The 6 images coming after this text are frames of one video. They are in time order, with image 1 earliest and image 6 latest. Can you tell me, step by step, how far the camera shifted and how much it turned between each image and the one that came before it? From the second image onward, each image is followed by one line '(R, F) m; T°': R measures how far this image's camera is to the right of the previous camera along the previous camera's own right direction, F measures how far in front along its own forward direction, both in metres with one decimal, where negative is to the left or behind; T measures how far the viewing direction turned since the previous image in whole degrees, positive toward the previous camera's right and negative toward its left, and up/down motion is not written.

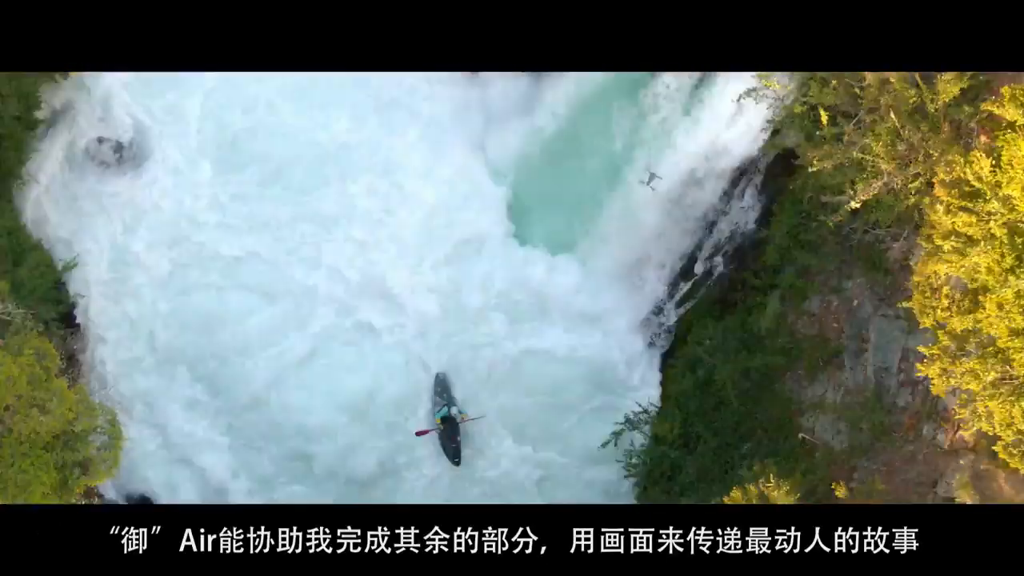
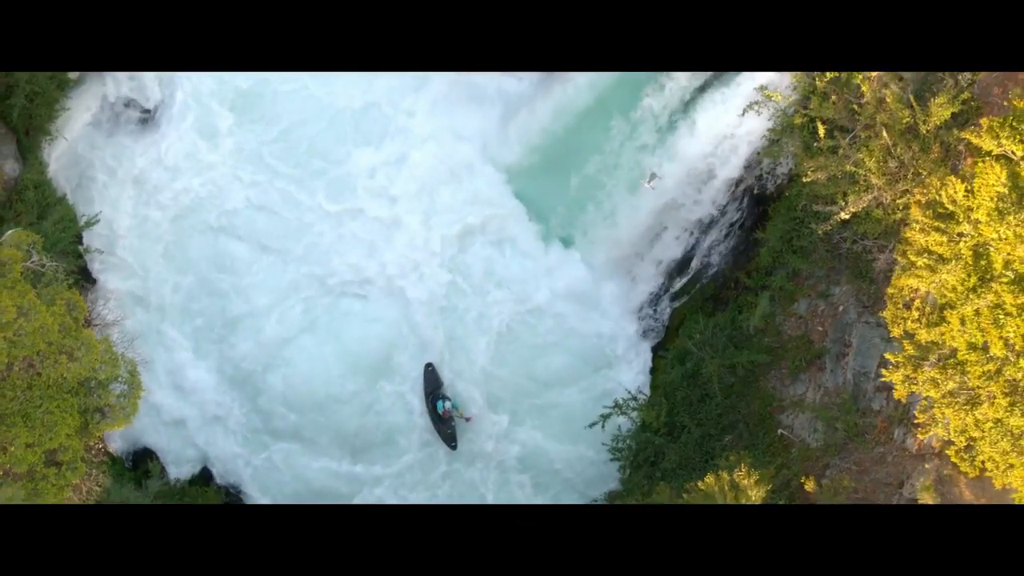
(0.0, -0.8) m; 0°
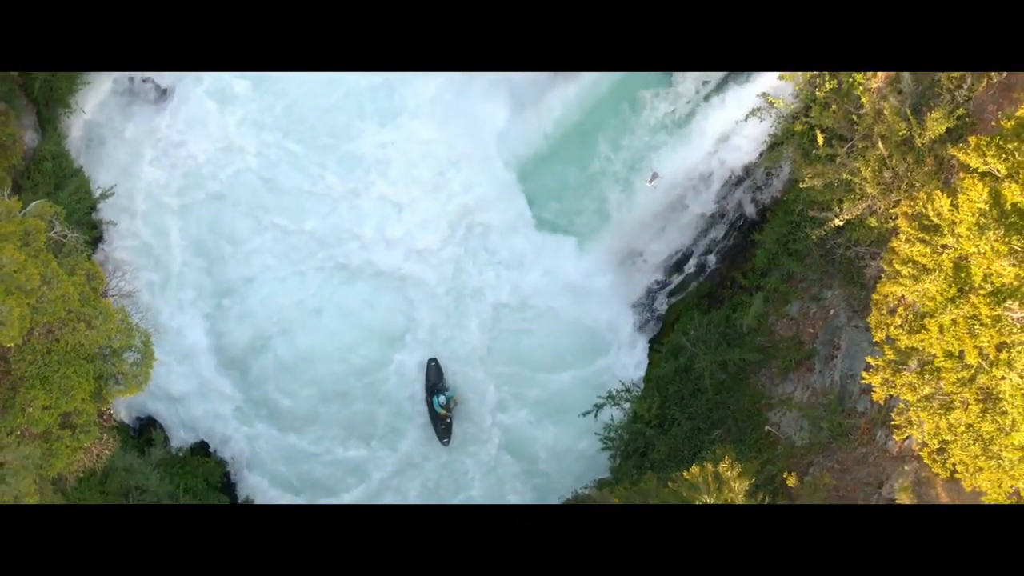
(0.0, -0.5) m; 0°
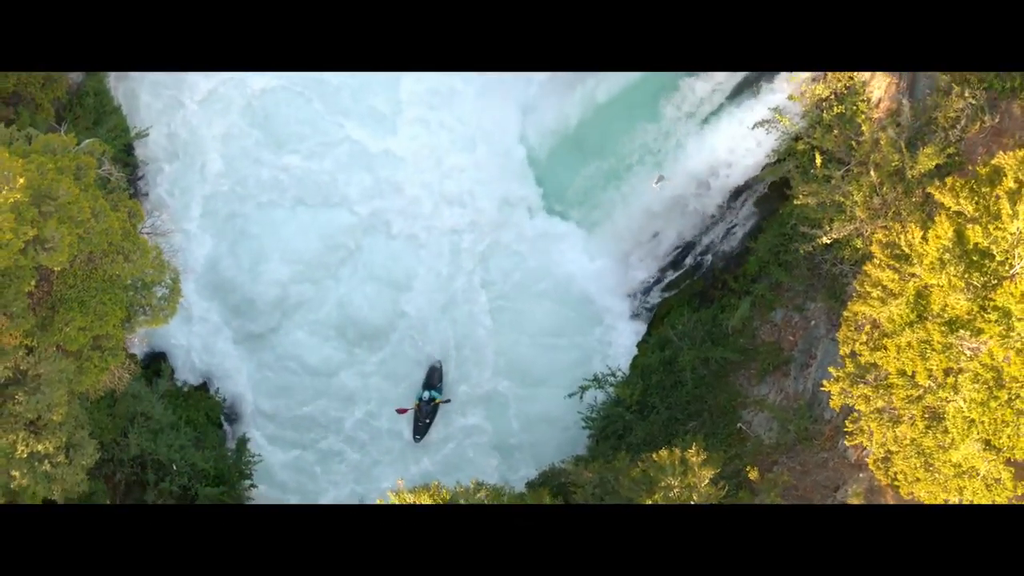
(0.0, -1.1) m; 0°
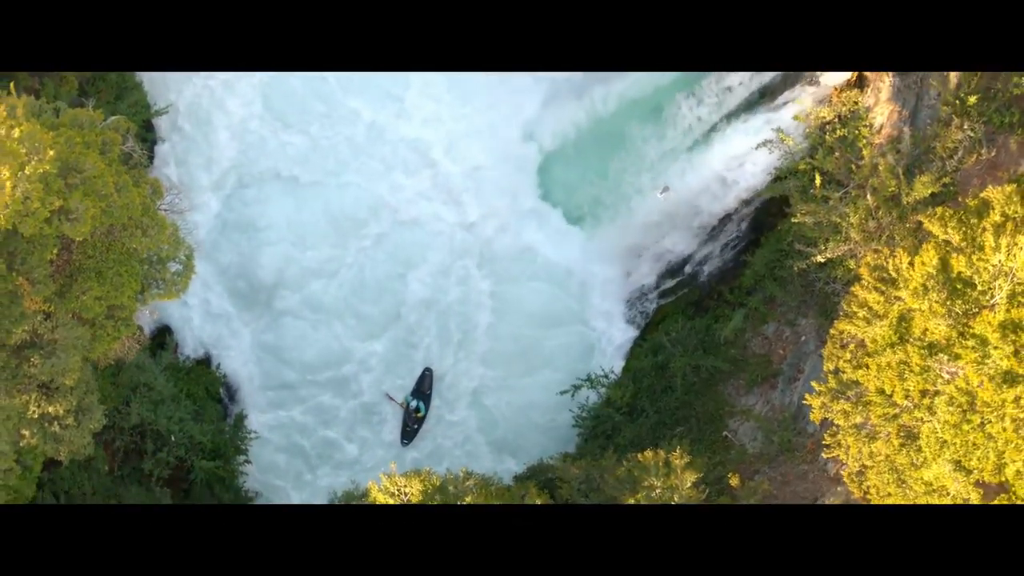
(0.0, -0.5) m; 0°
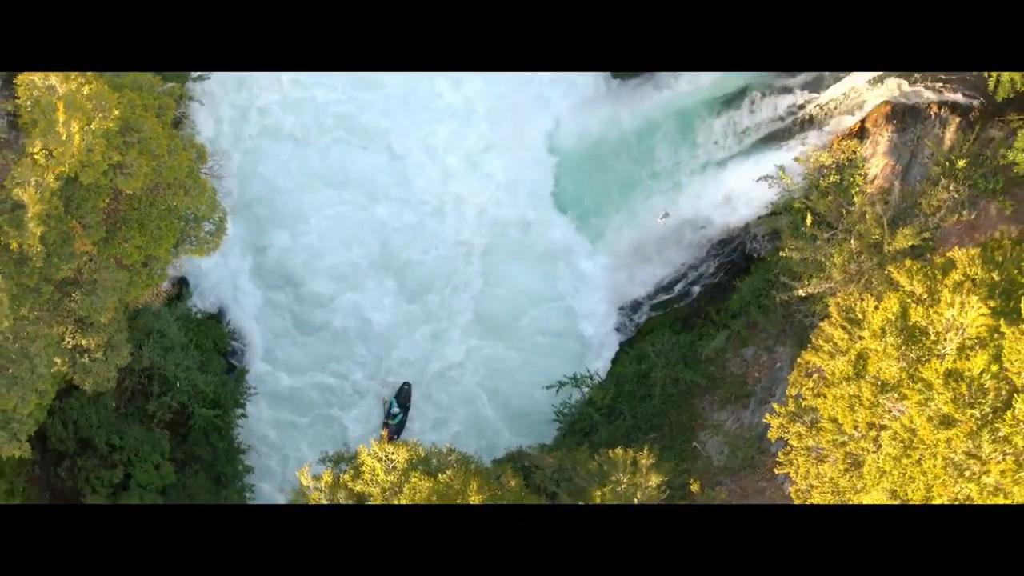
(-0.1, -1.3) m; 0°
